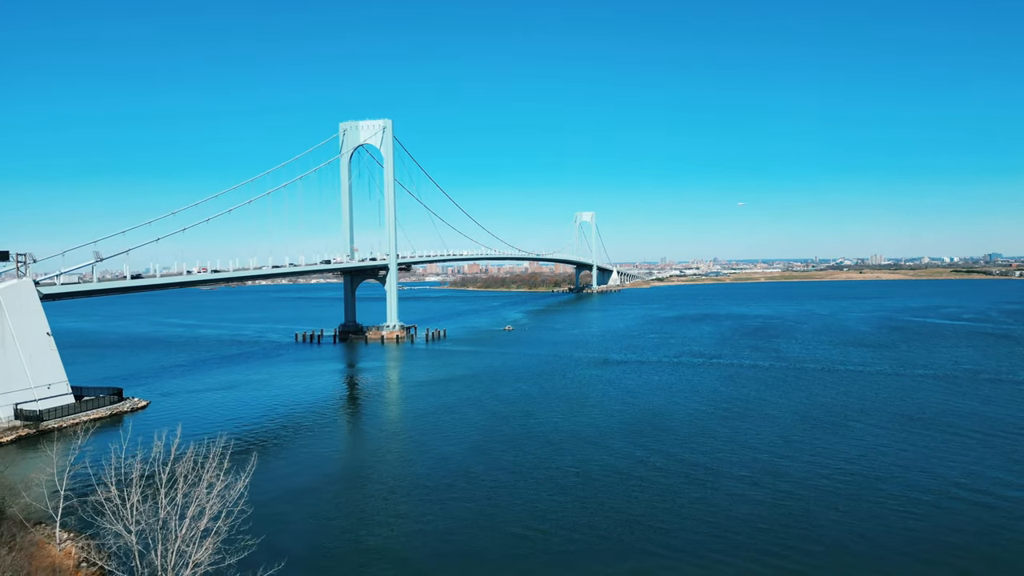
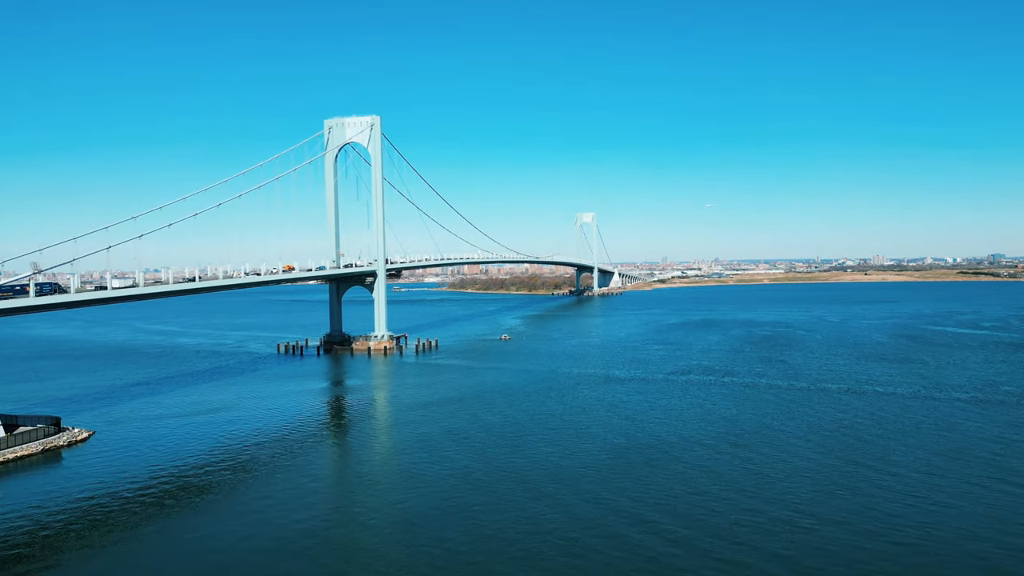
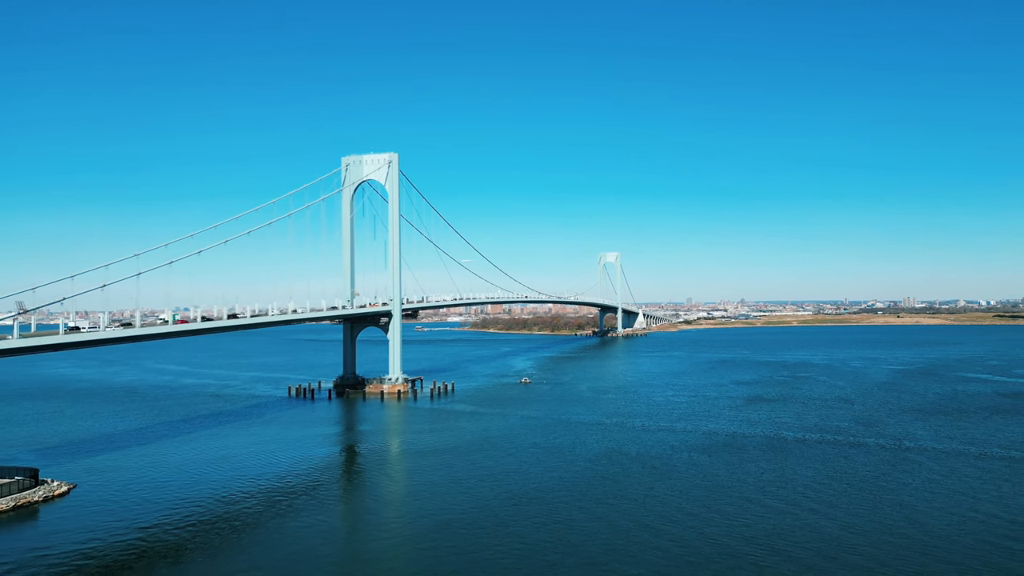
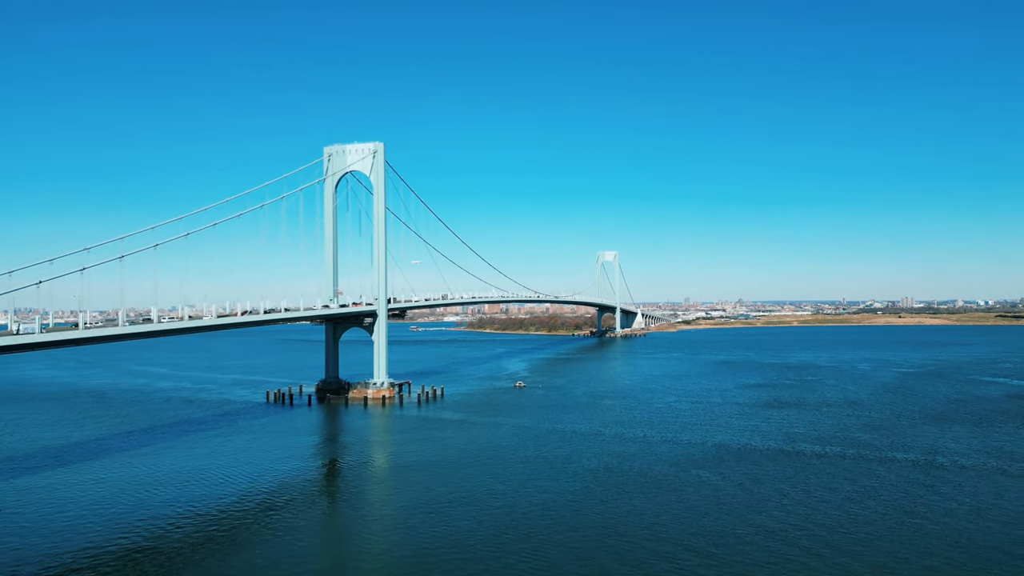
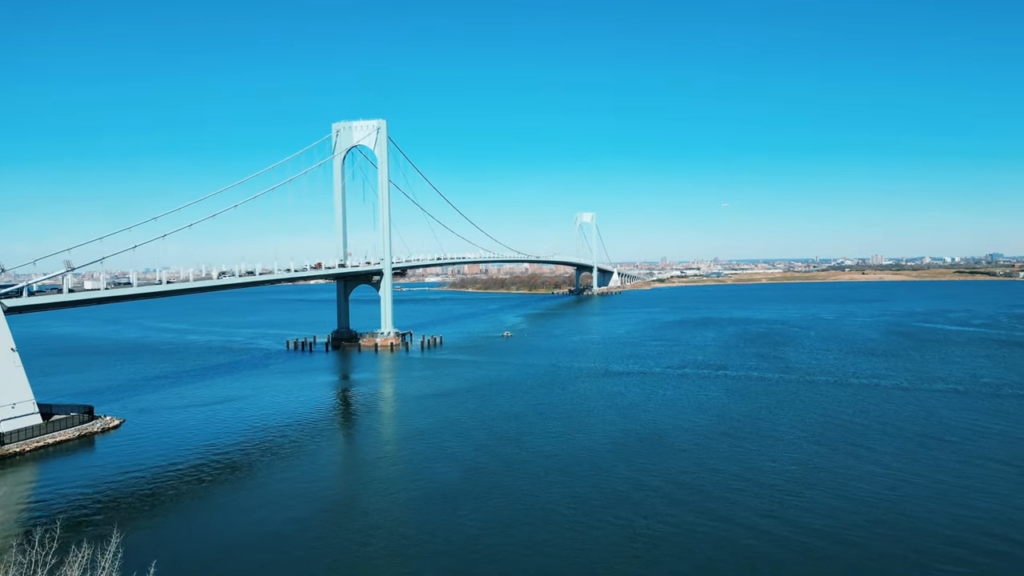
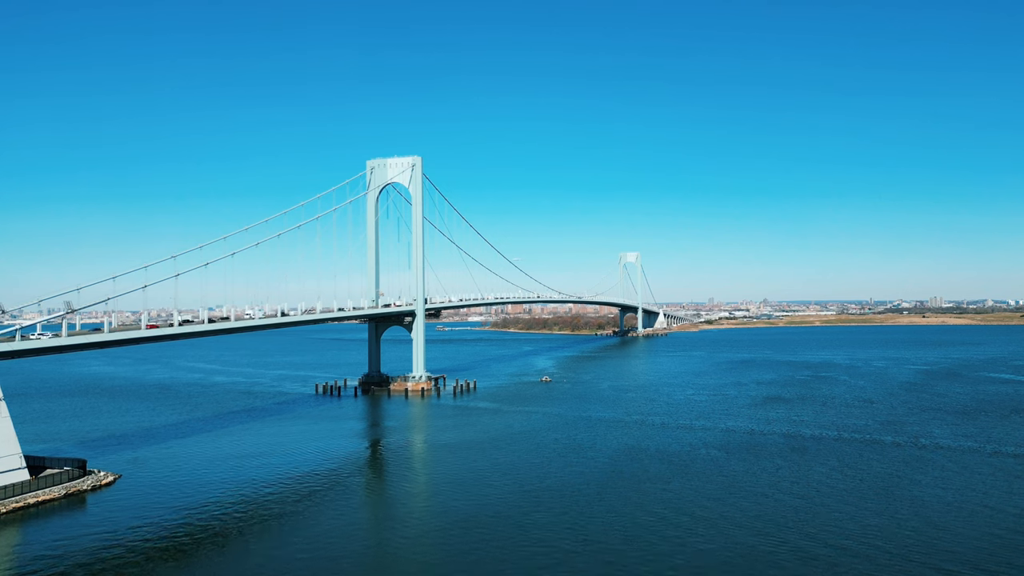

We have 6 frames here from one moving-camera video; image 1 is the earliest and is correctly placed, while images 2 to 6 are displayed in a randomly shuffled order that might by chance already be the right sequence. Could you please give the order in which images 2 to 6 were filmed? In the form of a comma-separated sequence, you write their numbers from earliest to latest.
5, 2, 6, 3, 4
